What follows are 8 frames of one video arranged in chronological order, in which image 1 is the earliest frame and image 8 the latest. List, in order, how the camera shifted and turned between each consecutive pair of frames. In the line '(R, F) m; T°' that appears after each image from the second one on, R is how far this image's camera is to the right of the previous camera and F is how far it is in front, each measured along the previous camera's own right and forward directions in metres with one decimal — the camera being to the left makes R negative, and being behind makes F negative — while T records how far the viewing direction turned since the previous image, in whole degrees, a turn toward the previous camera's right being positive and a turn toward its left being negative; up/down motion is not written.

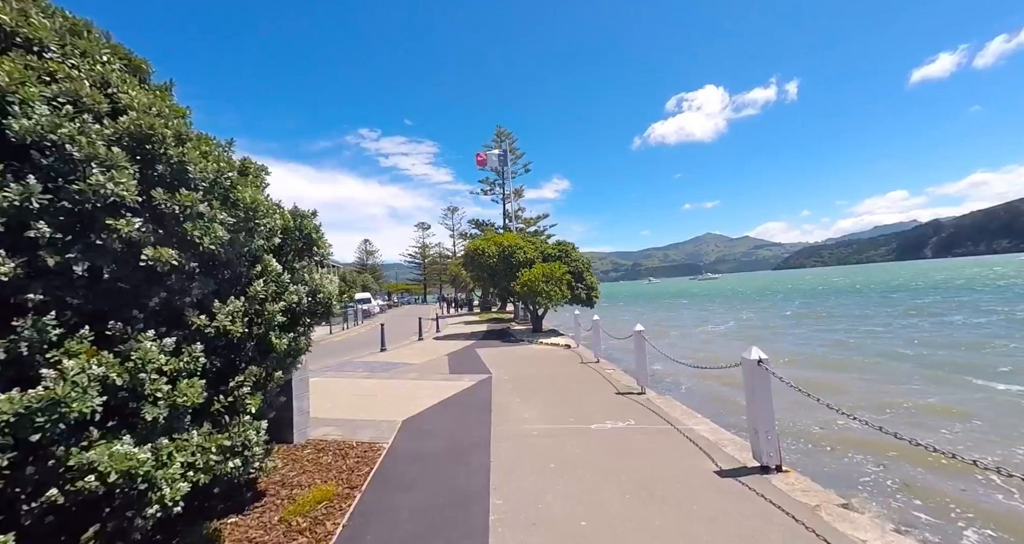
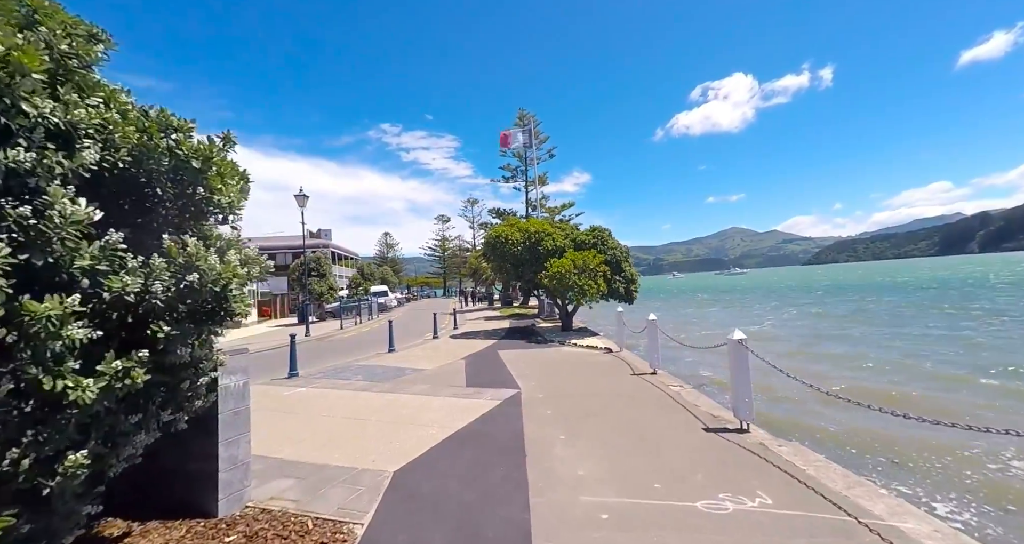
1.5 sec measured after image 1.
(-0.3, +2.3) m; -3°
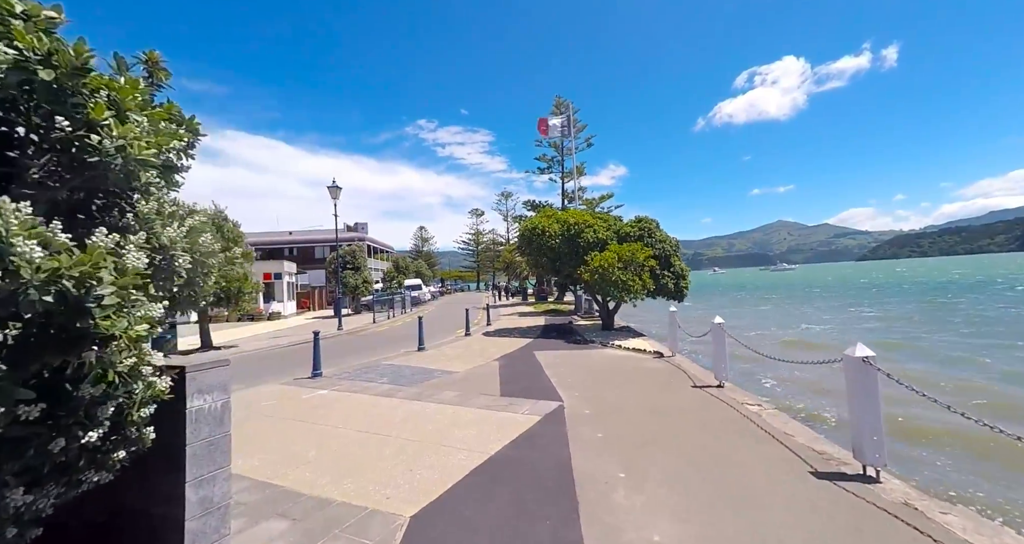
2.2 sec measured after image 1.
(-0.1, +1.1) m; -4°
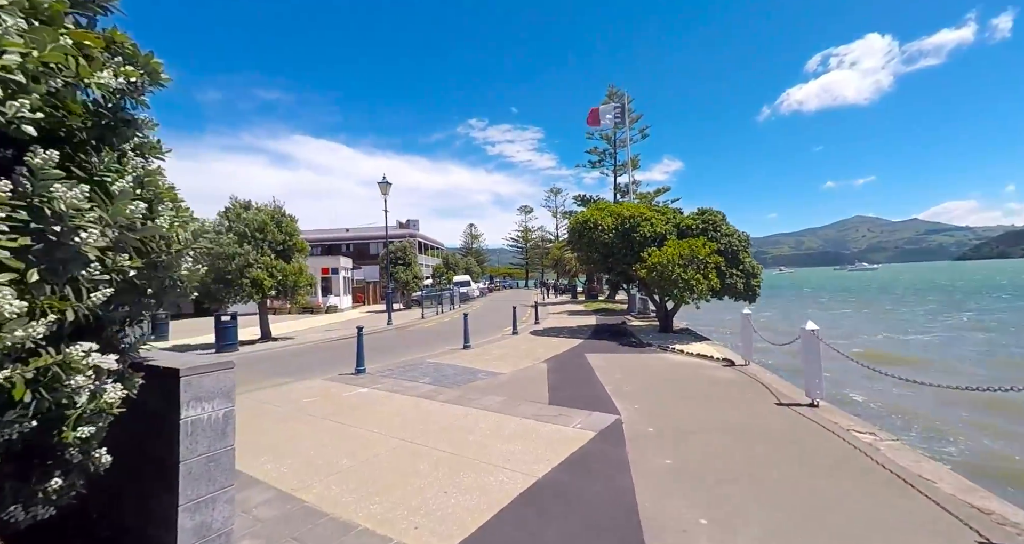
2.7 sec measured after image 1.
(0.0, +0.7) m; -6°
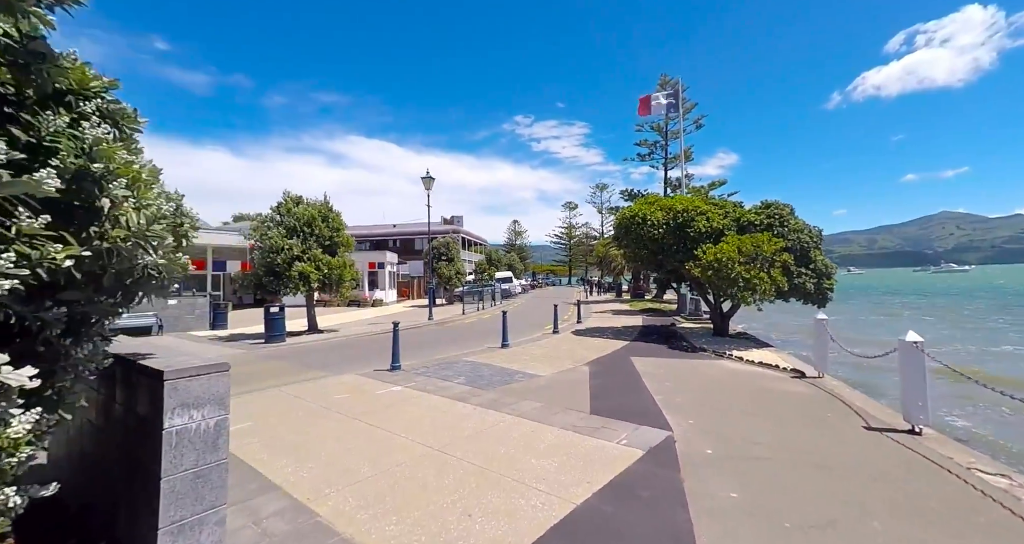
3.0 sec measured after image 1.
(0.0, +0.6) m; -6°
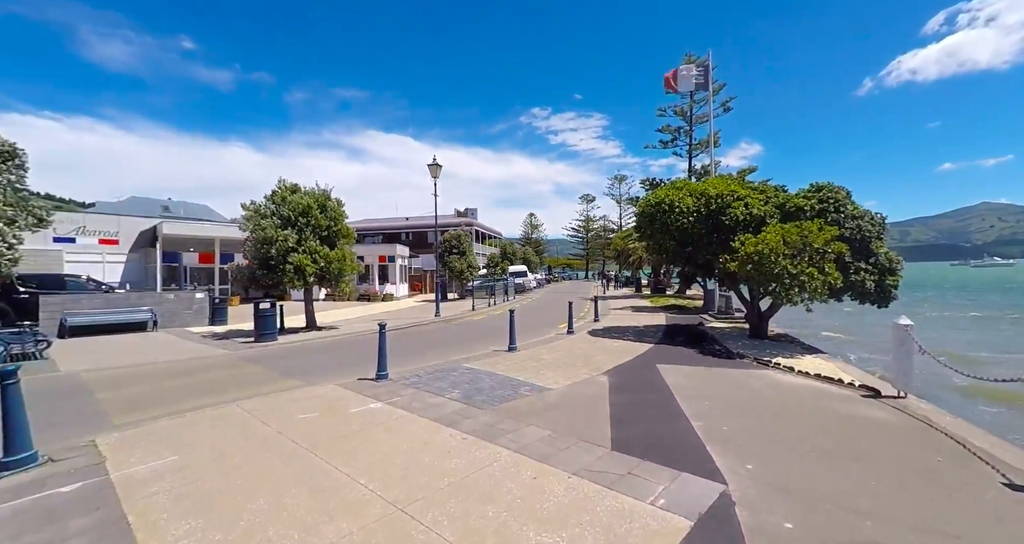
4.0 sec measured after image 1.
(+0.2, +1.5) m; -2°
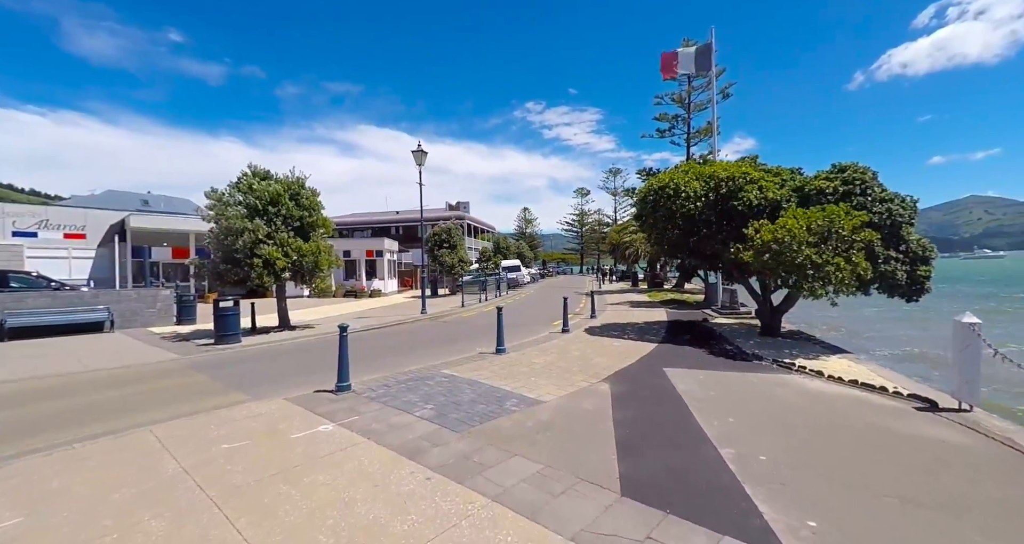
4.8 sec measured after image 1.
(+0.2, +1.3) m; +1°
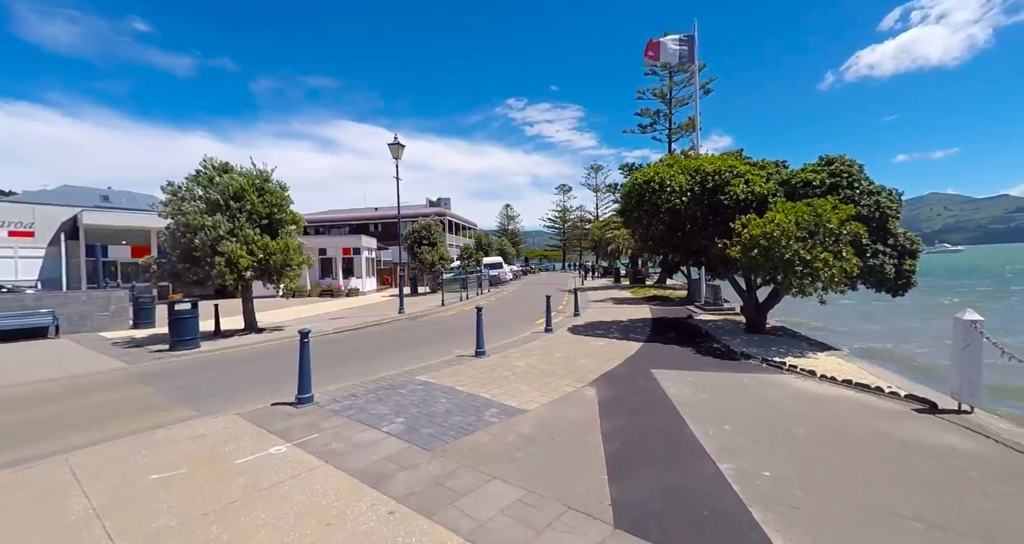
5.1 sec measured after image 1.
(+0.1, +0.5) m; +2°
